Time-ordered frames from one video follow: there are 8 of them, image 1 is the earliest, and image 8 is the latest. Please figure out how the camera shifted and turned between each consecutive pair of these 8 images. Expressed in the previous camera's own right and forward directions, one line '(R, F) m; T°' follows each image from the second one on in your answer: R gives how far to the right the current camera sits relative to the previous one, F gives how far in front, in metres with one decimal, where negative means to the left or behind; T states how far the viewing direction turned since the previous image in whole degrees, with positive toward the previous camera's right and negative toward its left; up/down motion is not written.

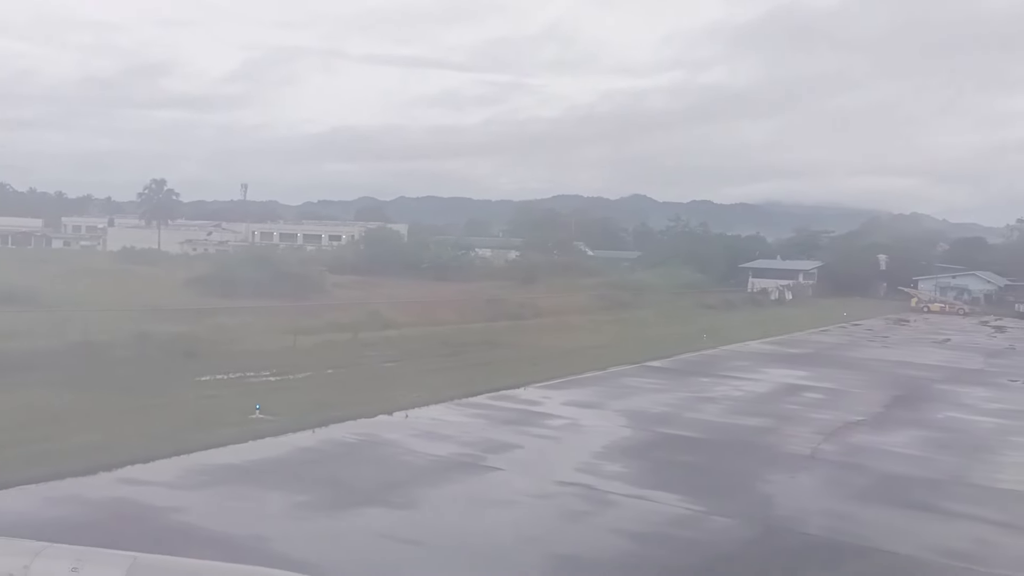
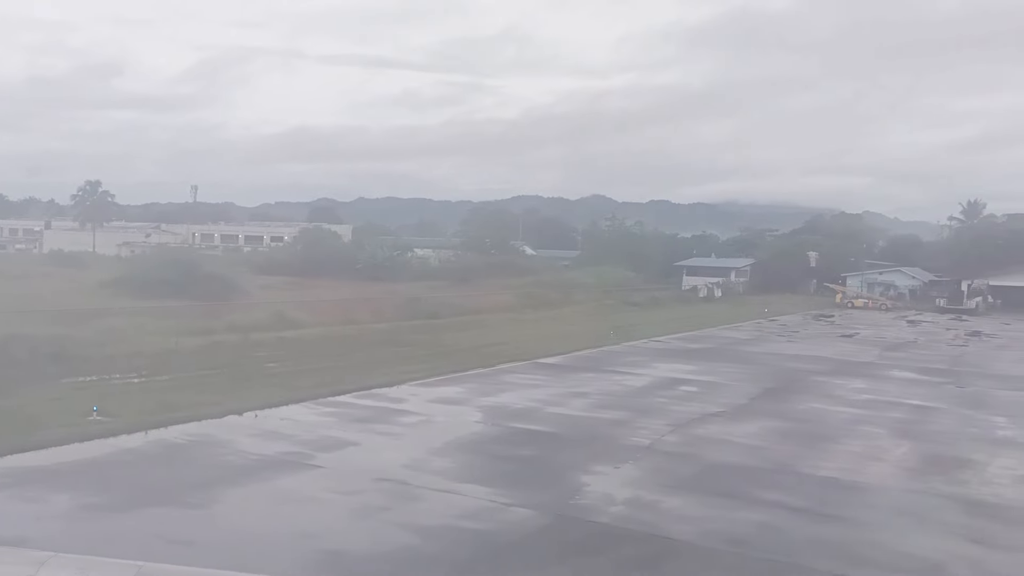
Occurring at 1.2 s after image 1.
(+1.5, 0.0) m; +3°
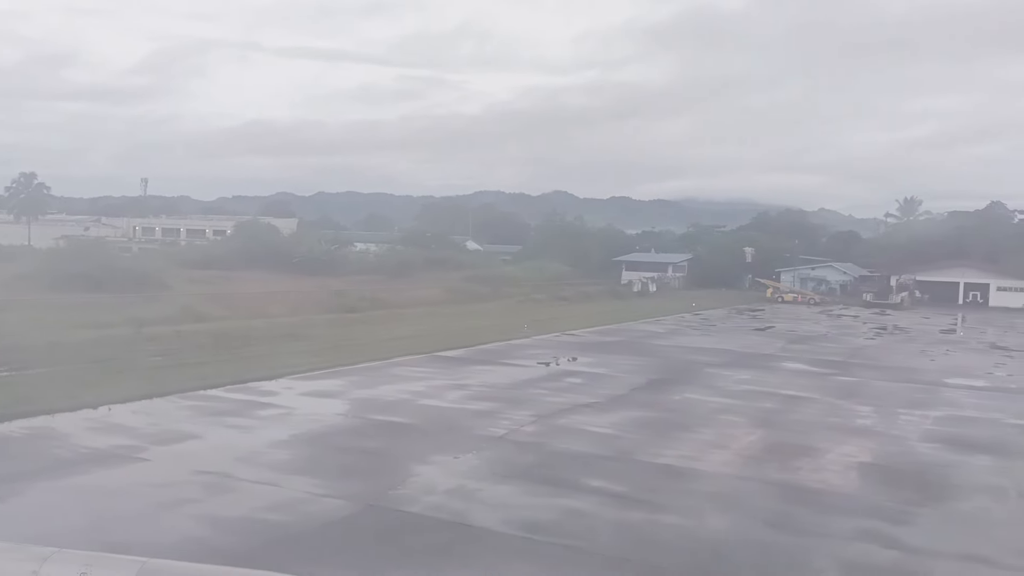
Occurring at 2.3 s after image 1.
(+1.3, 0.0) m; +3°
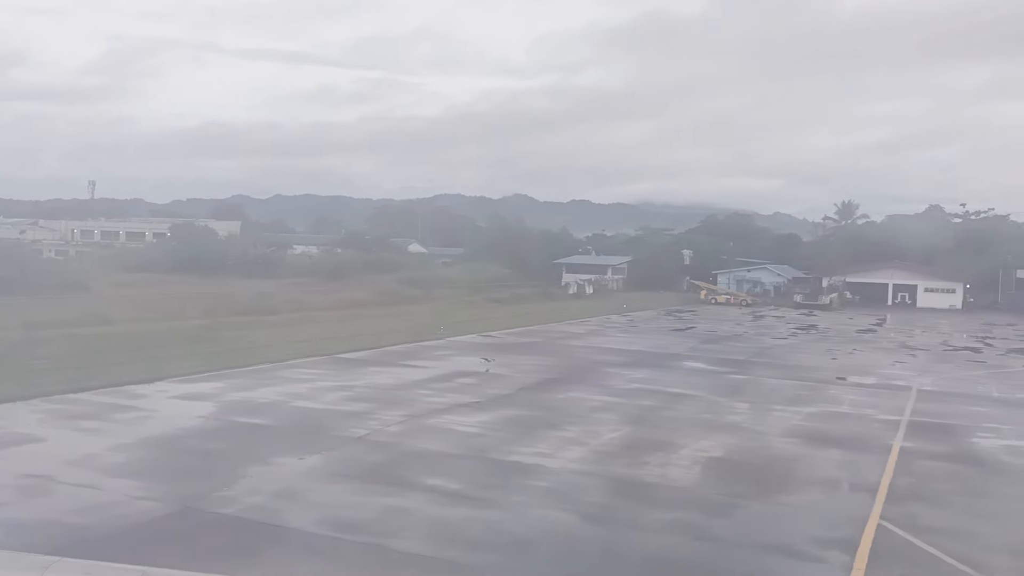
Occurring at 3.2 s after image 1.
(+1.3, 0.0) m; +3°
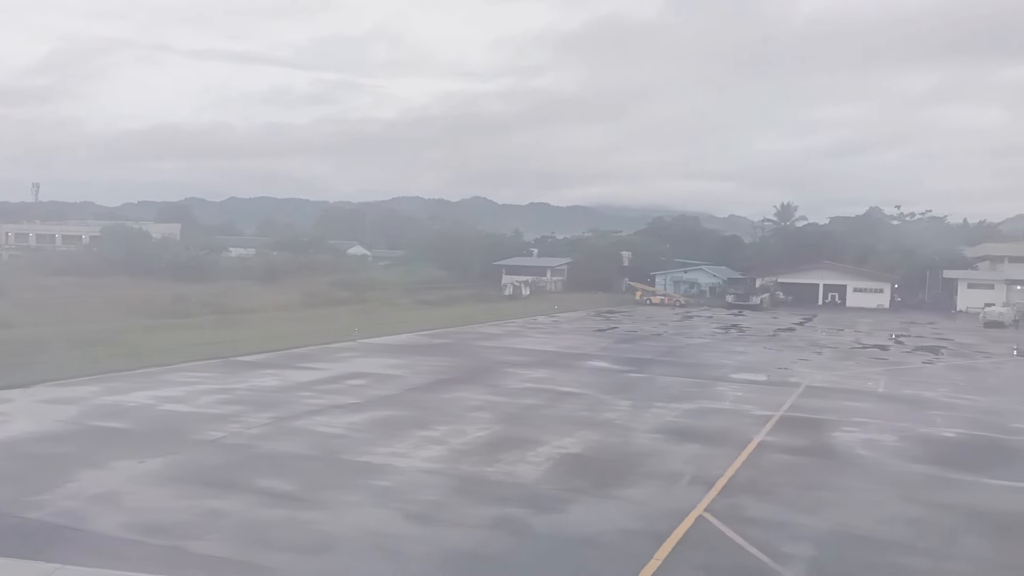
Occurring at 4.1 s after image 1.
(+1.2, 0.0) m; +3°
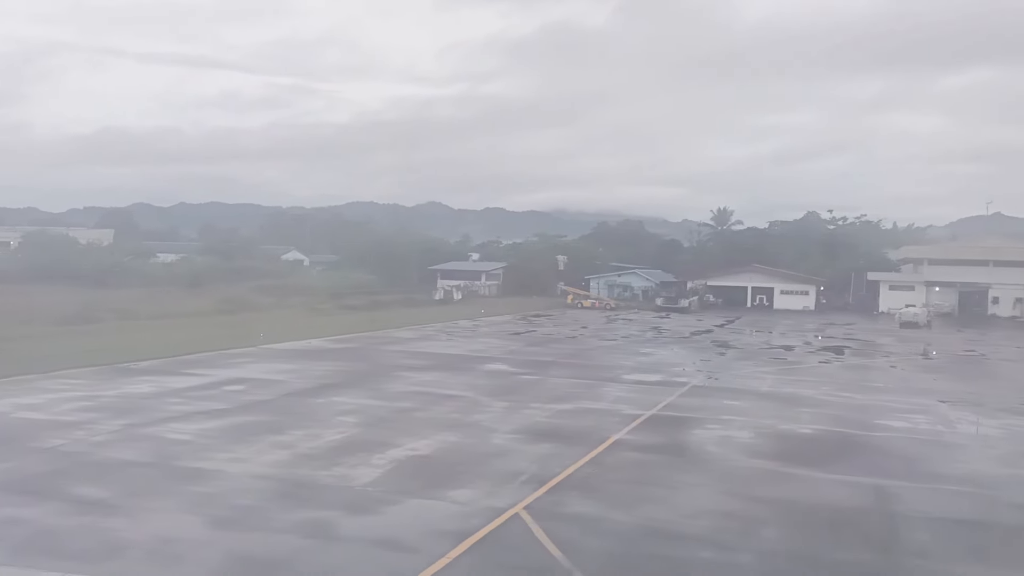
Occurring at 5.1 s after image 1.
(+1.3, 0.0) m; +3°
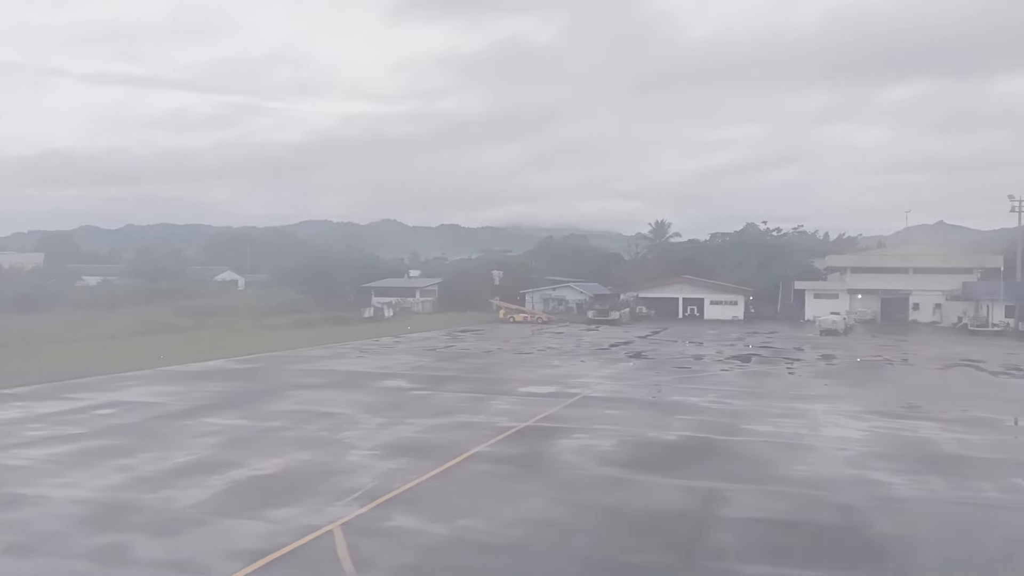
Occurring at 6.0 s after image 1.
(+1.3, 0.0) m; +3°
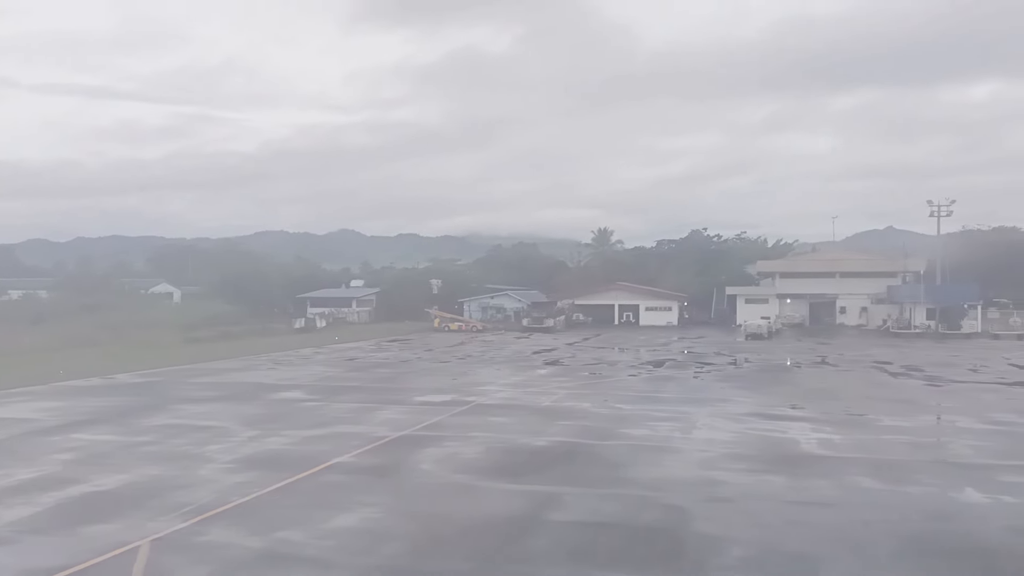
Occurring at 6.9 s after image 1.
(+1.3, 0.0) m; +3°
